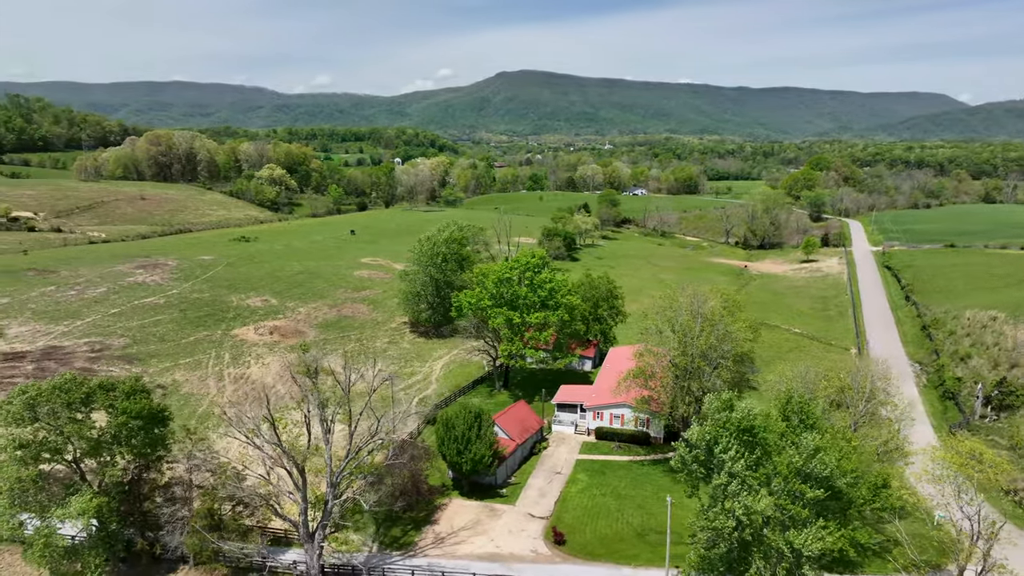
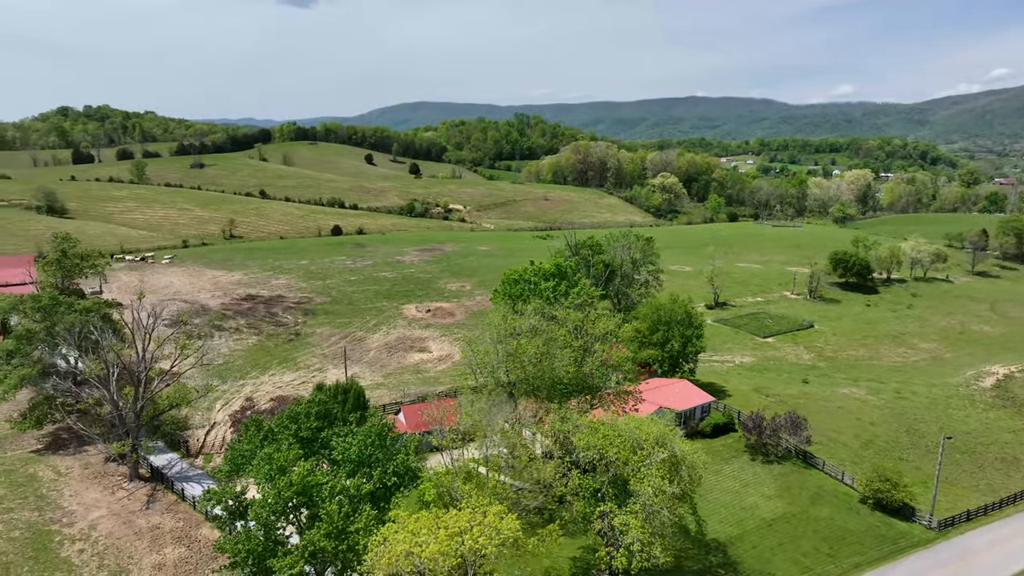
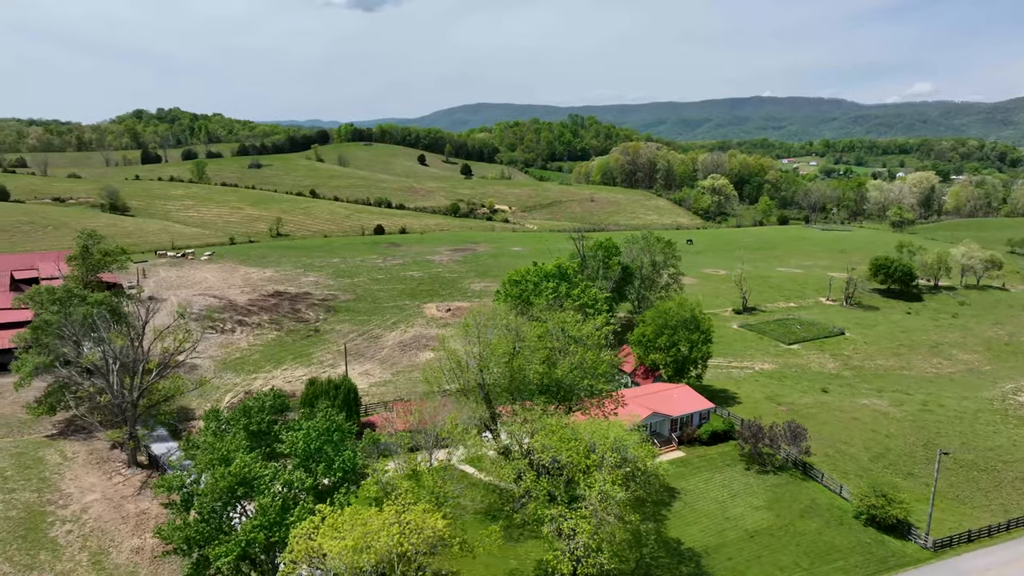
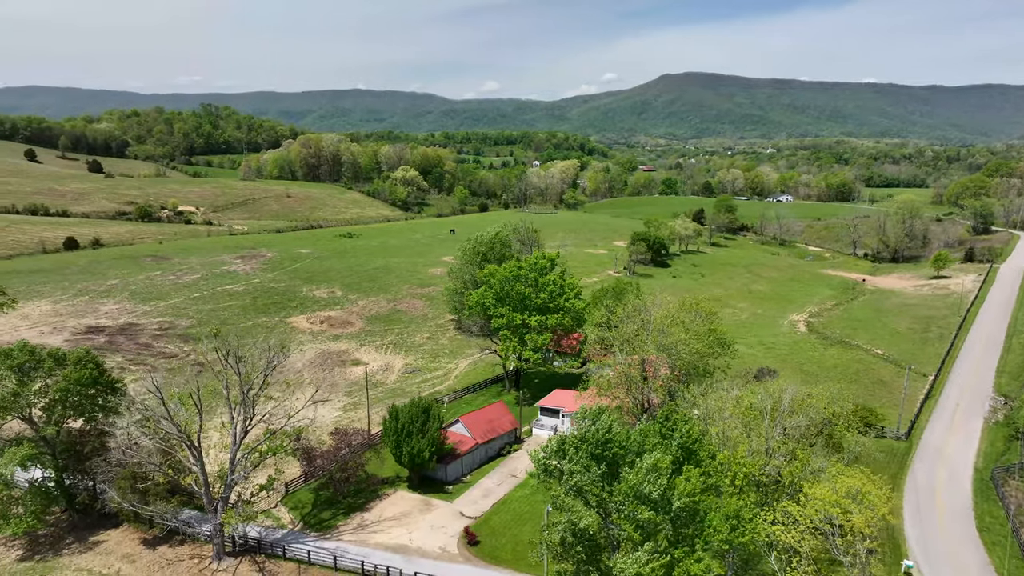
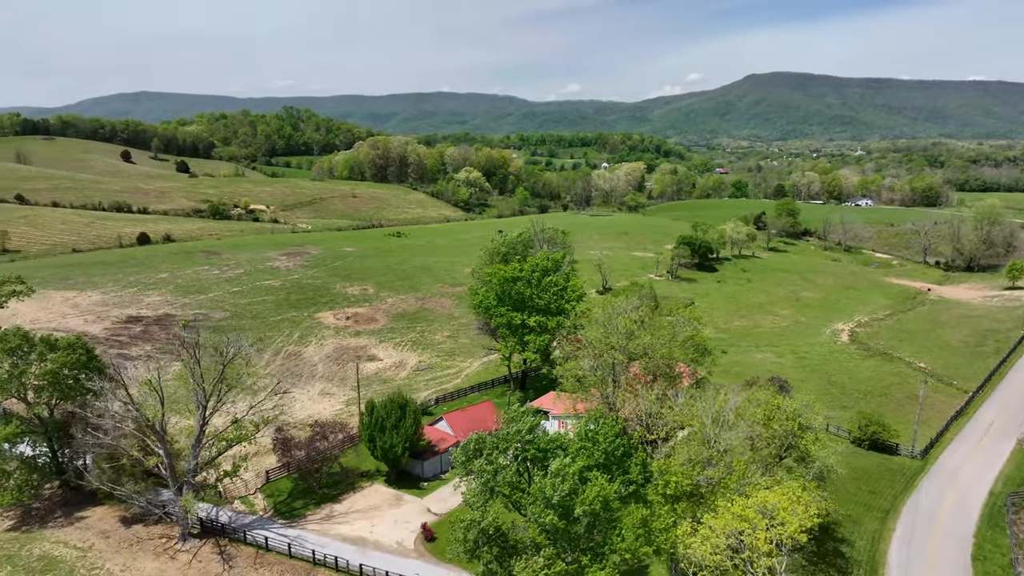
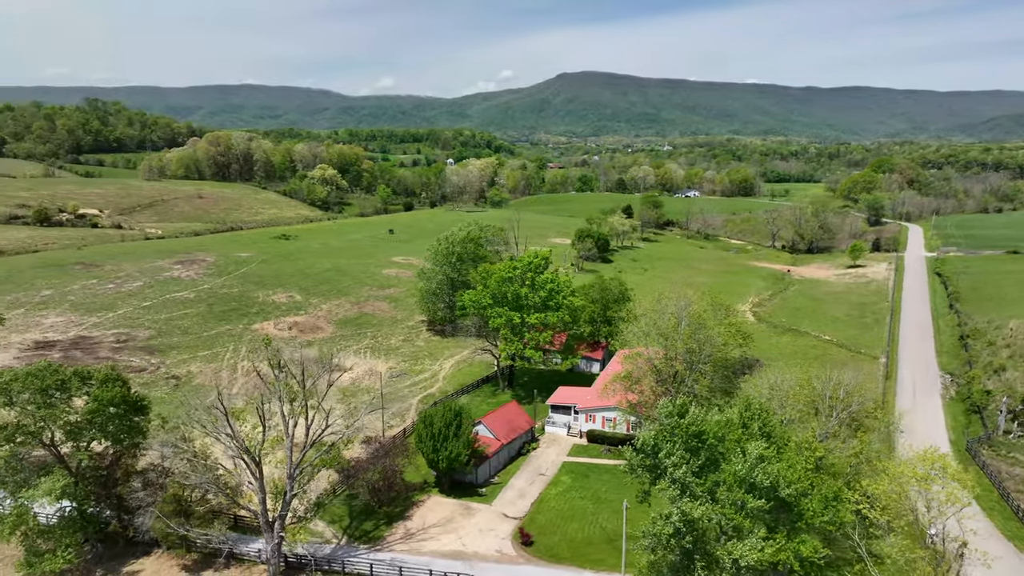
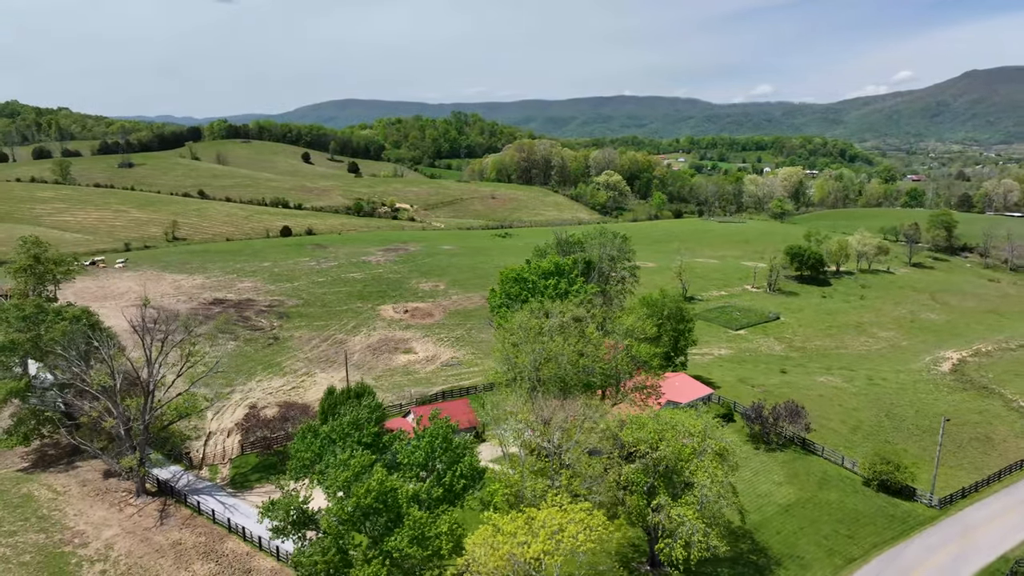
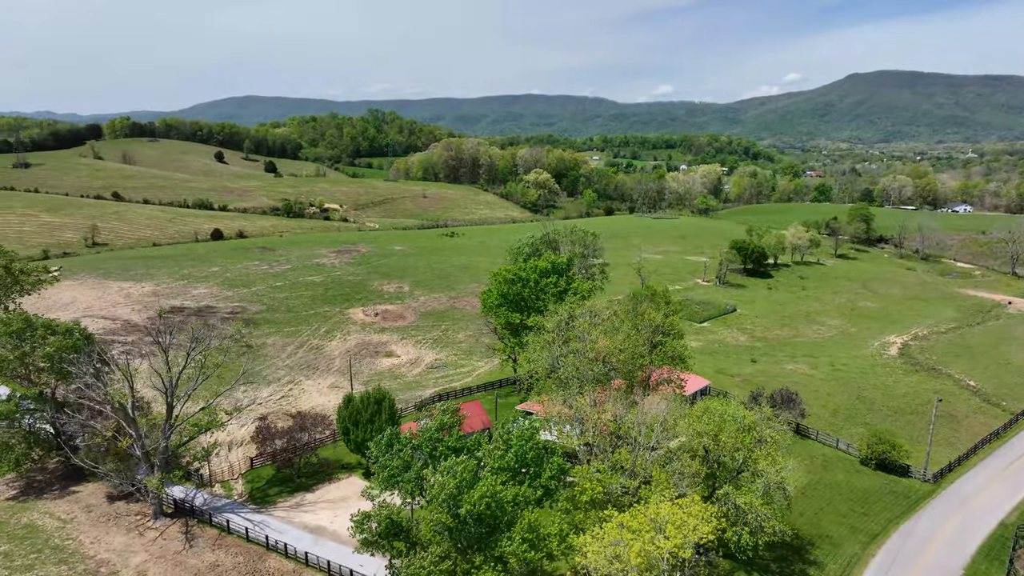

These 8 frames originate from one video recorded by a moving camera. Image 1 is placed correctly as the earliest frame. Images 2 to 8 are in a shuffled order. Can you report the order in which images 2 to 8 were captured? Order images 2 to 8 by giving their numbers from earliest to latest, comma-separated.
6, 4, 5, 8, 7, 2, 3
